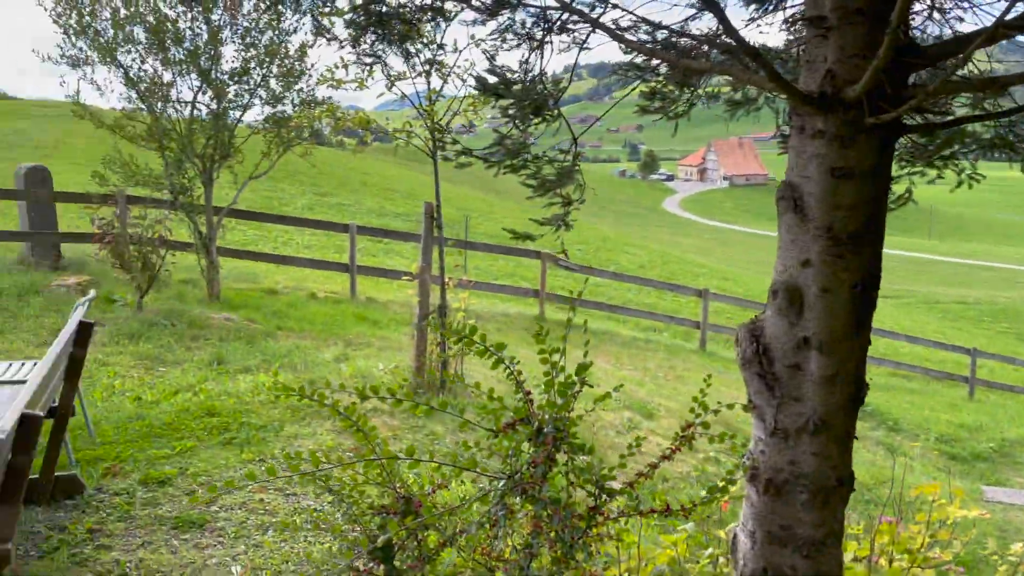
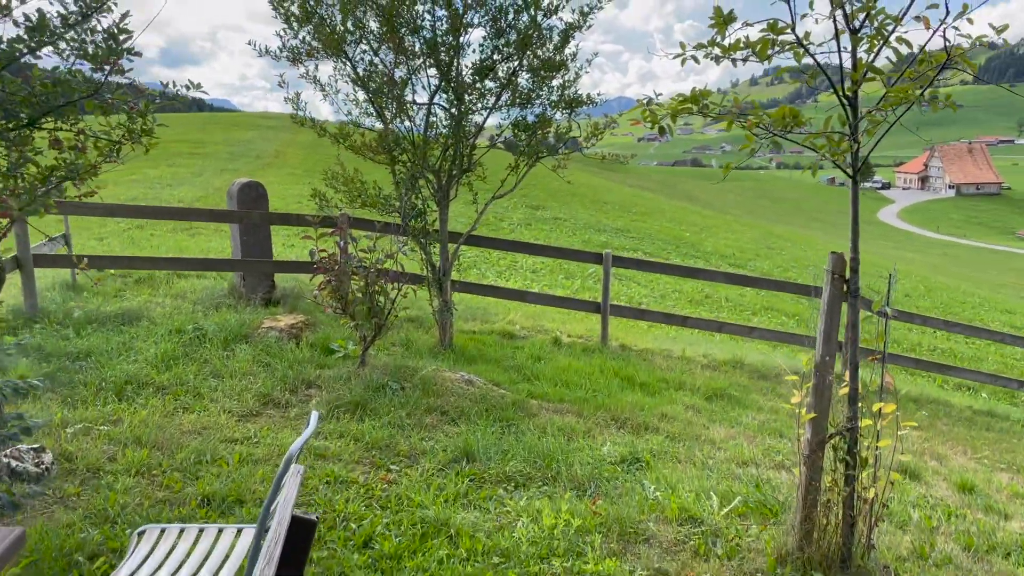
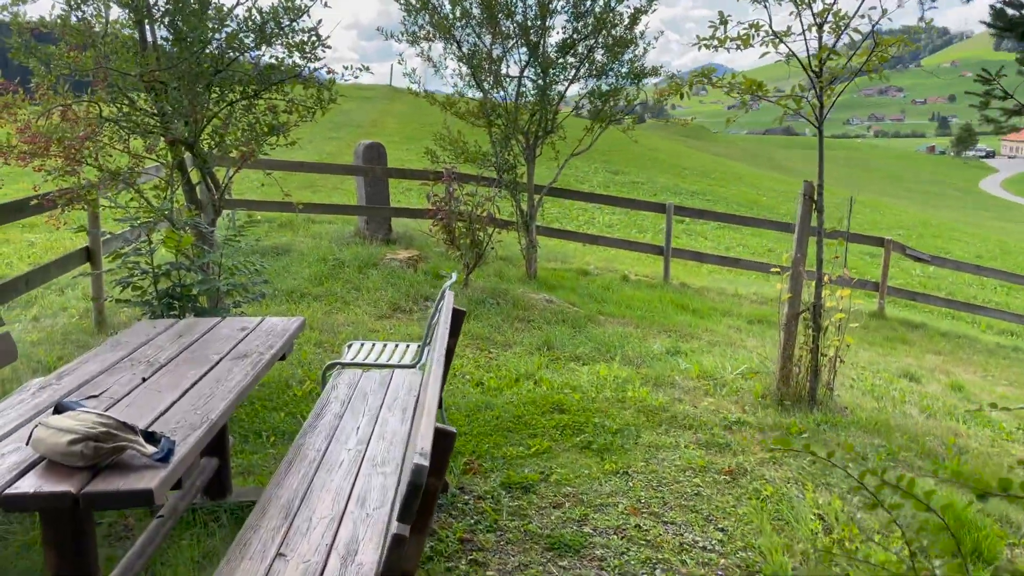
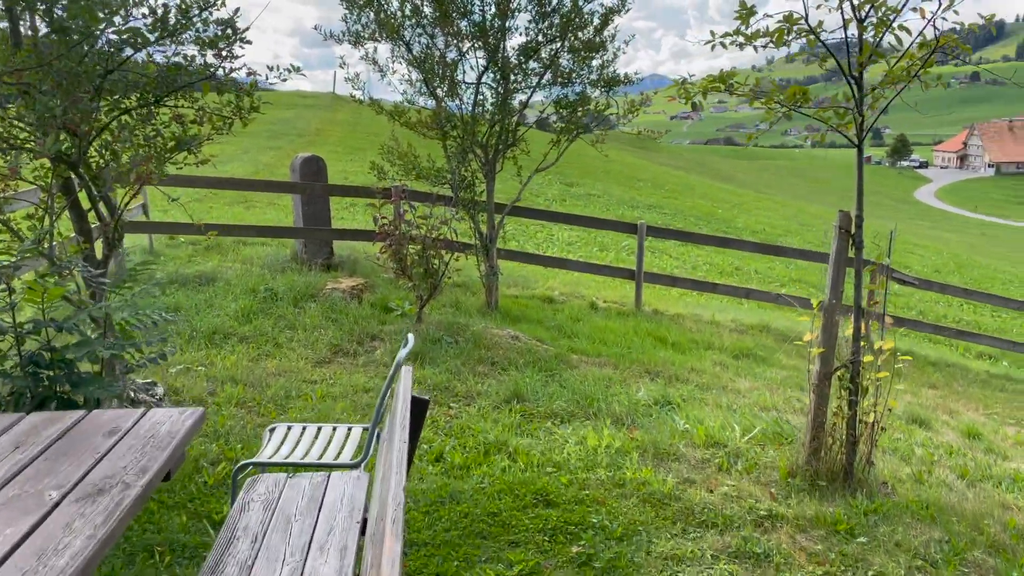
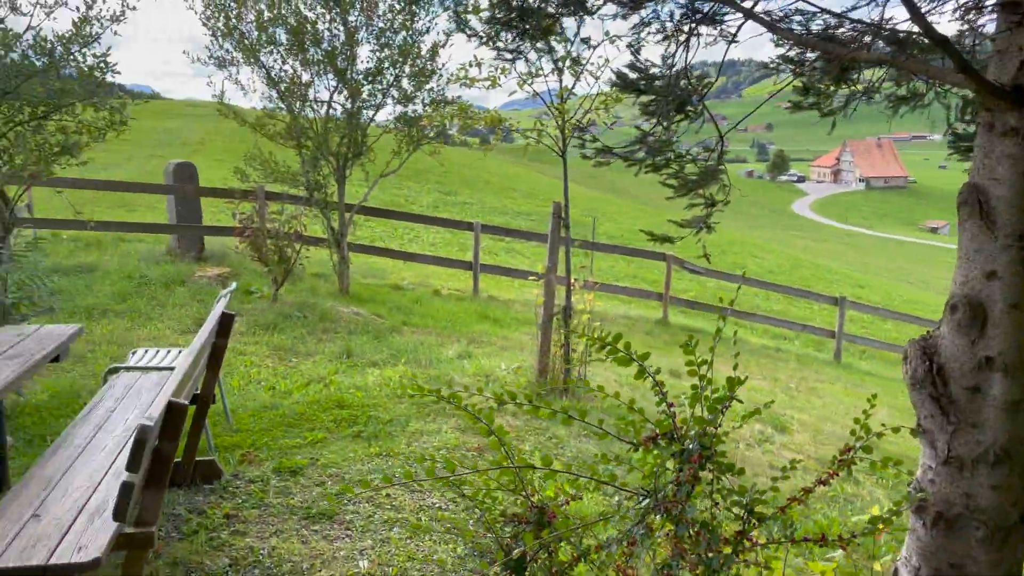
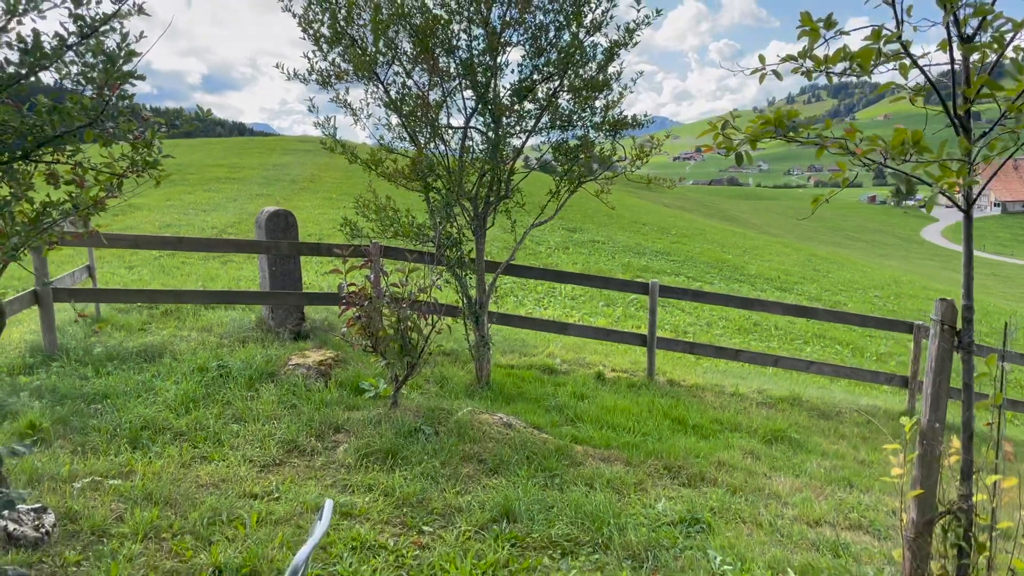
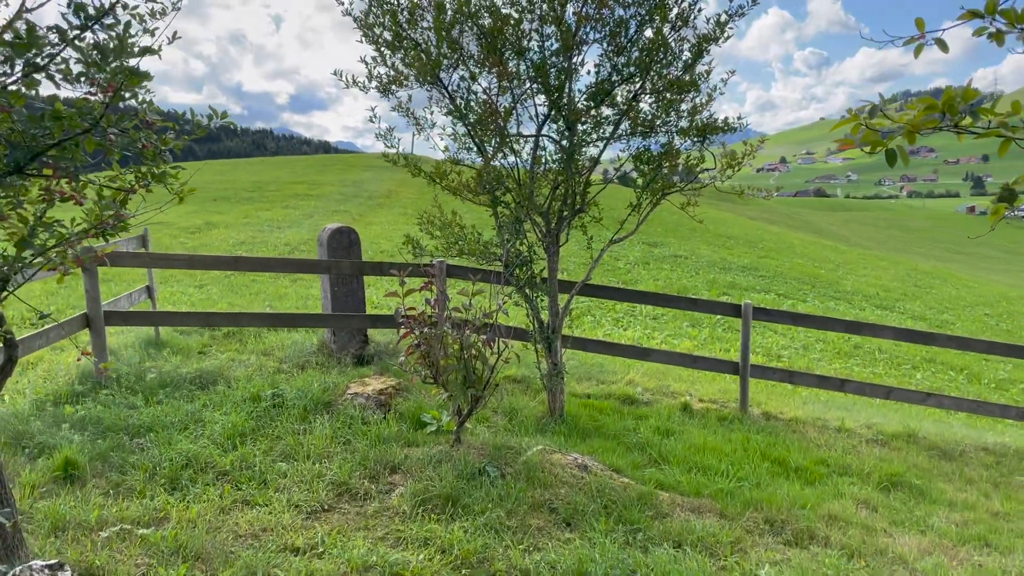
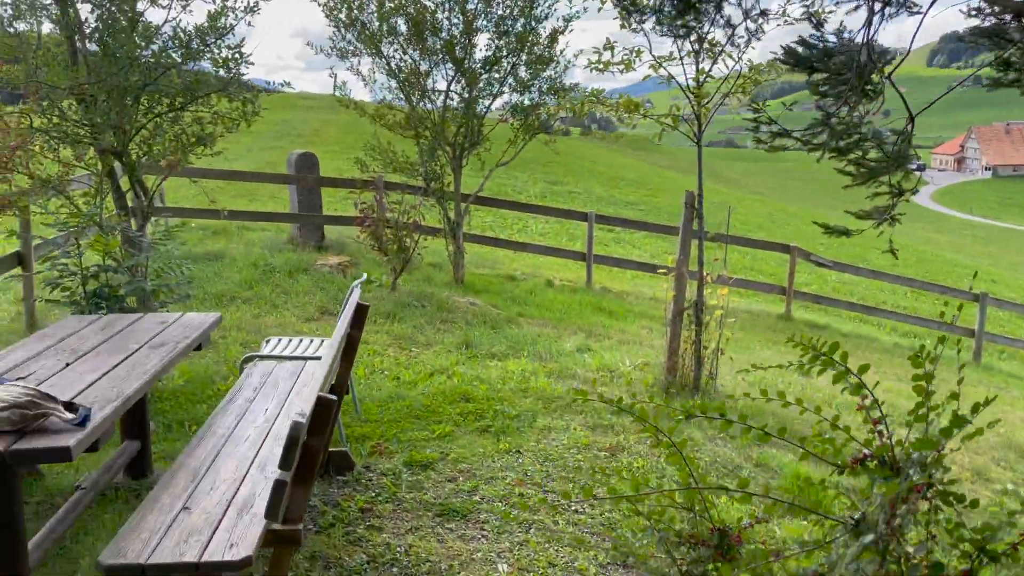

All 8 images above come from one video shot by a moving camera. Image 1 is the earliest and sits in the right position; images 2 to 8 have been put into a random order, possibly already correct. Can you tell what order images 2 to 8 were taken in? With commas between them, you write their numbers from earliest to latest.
5, 8, 3, 4, 2, 6, 7
